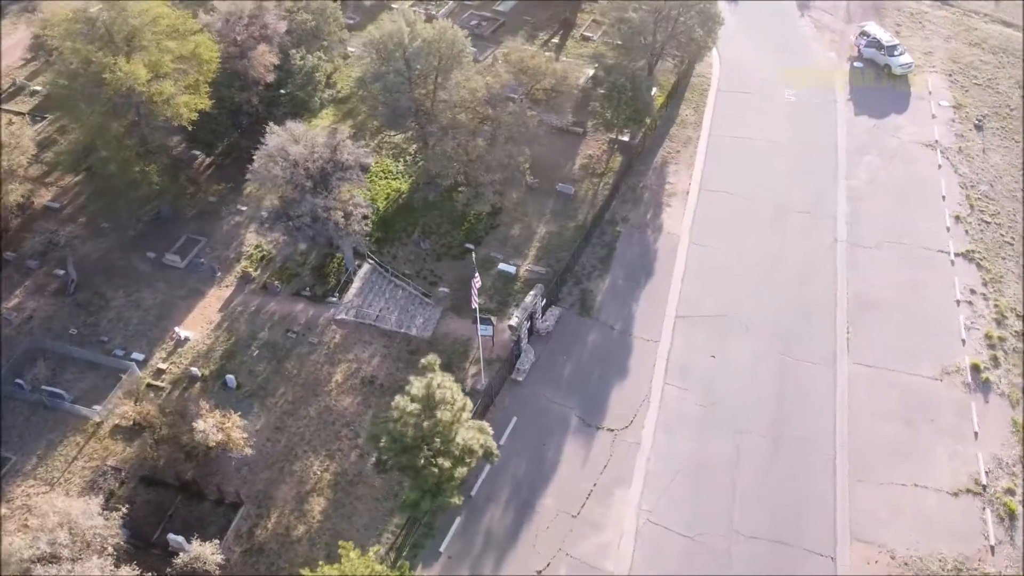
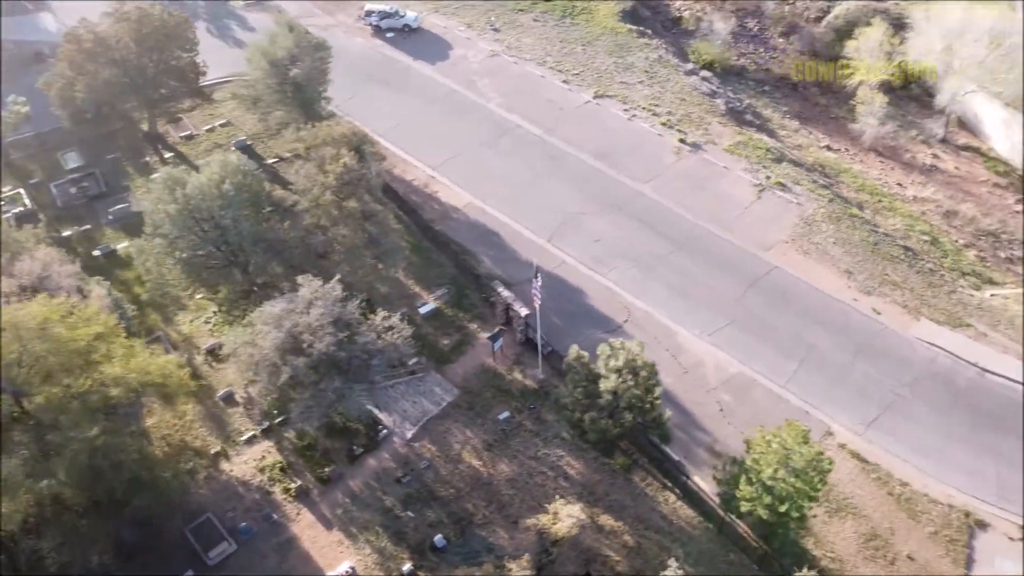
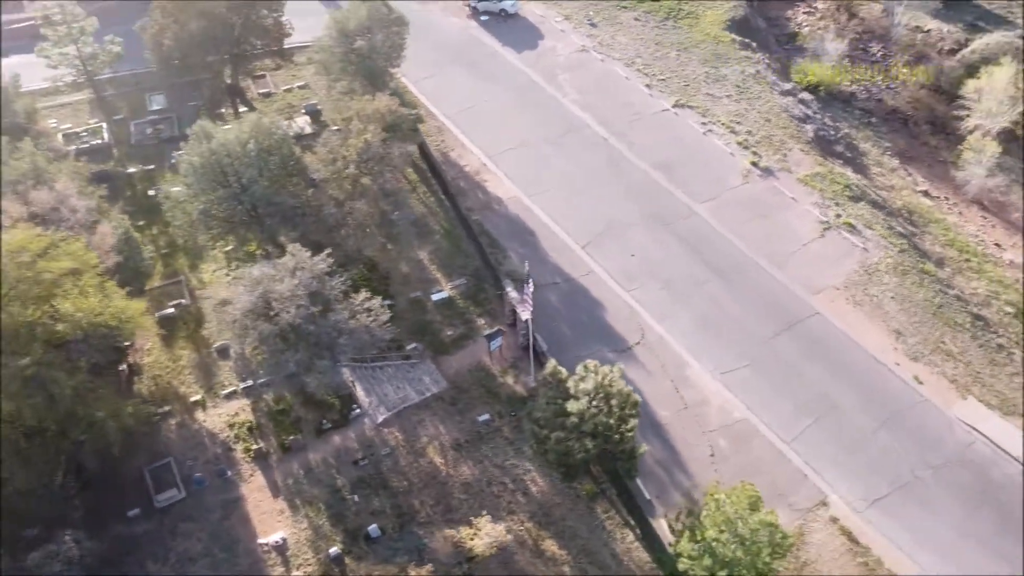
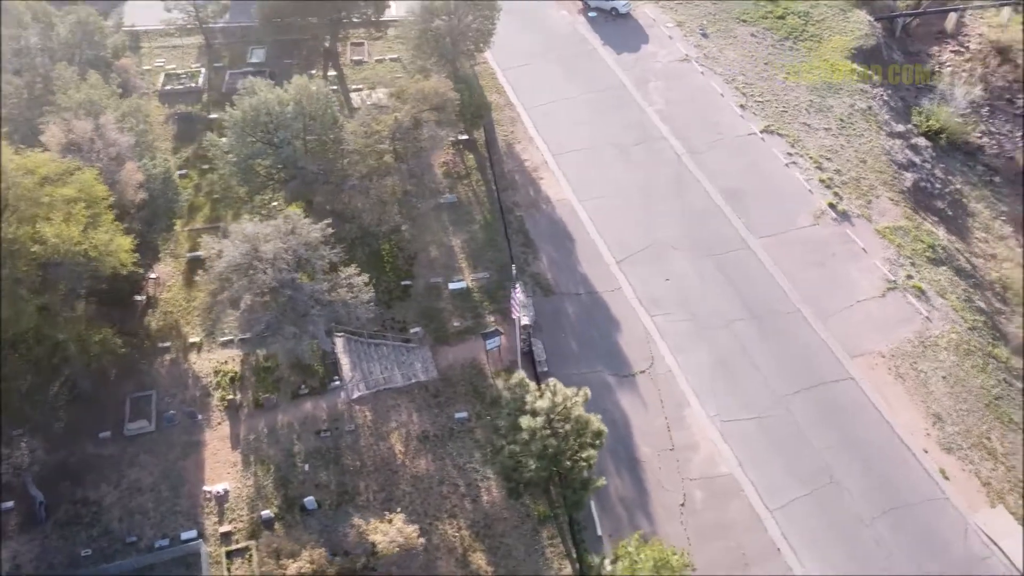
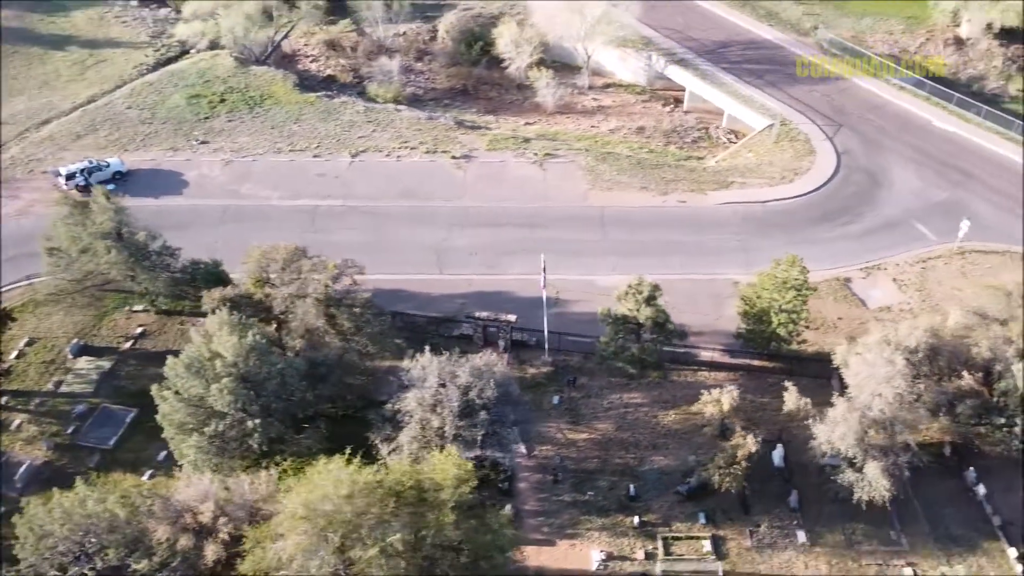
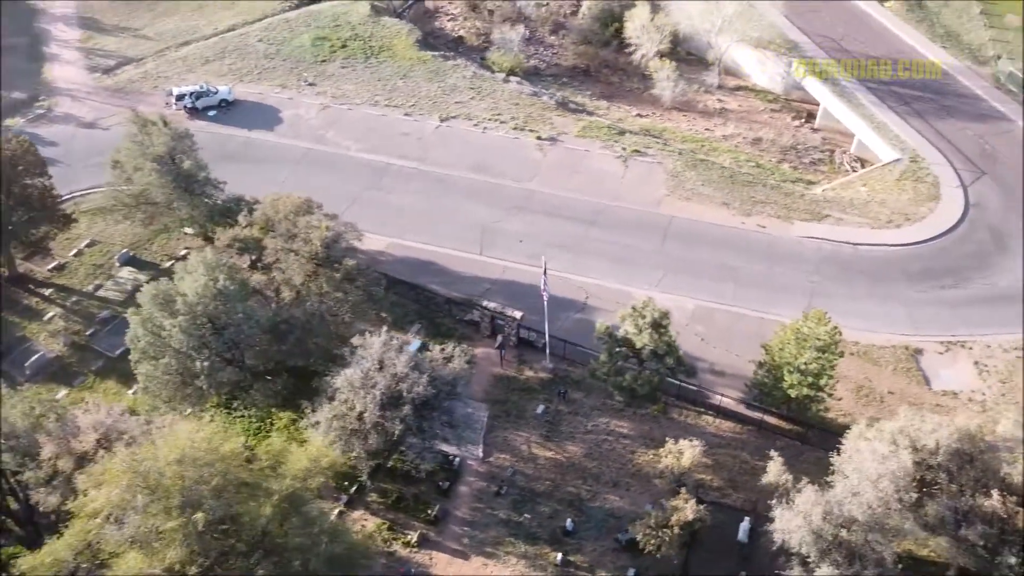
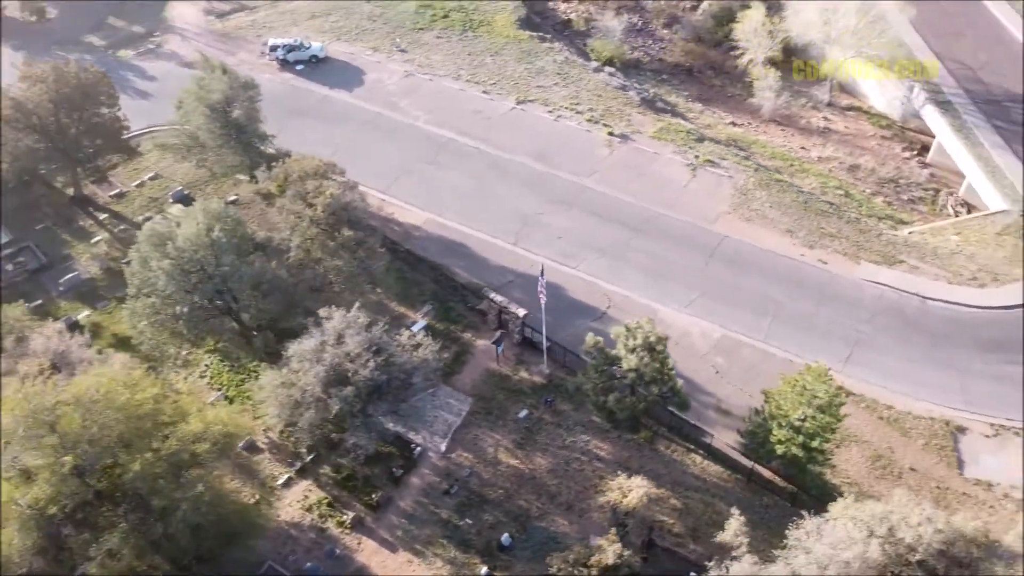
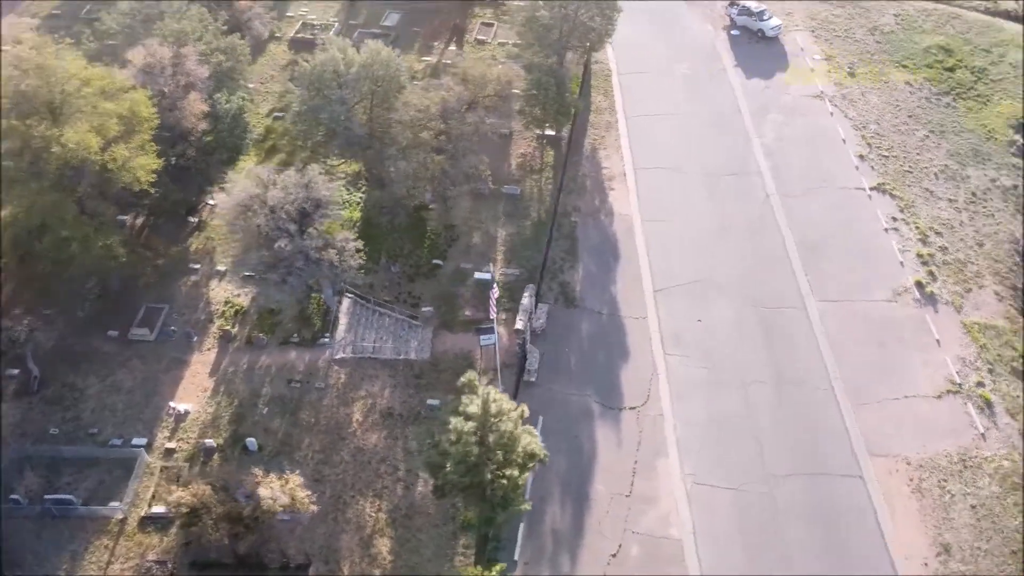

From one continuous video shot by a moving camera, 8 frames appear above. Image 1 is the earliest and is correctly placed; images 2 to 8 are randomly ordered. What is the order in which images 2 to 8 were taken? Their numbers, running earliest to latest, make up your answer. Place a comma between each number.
8, 4, 3, 2, 7, 6, 5
